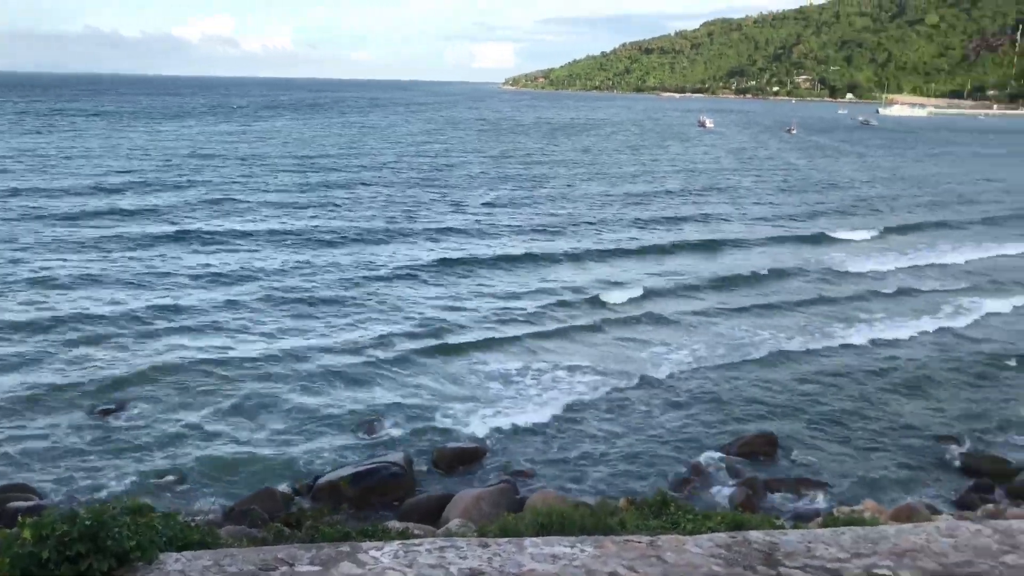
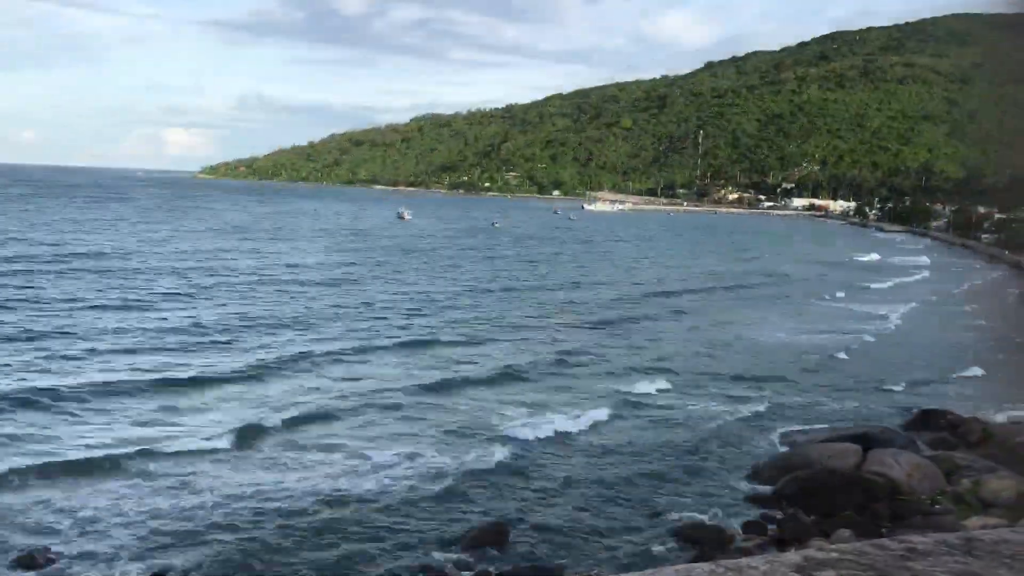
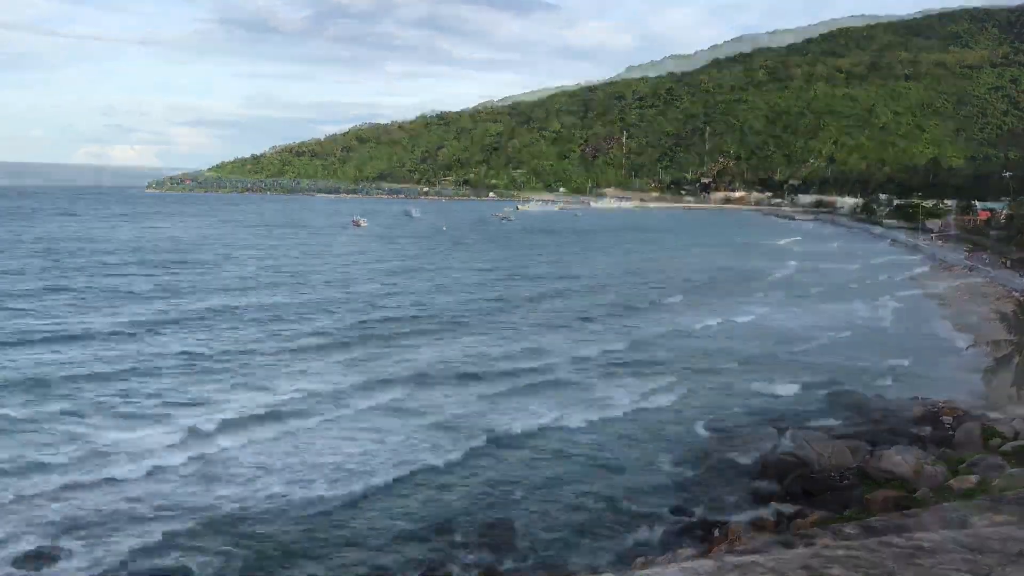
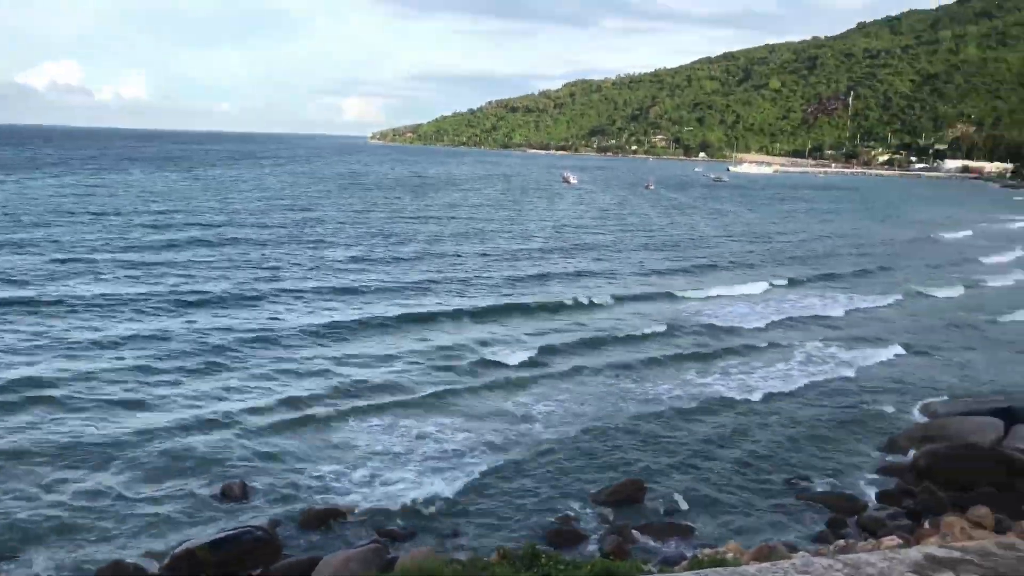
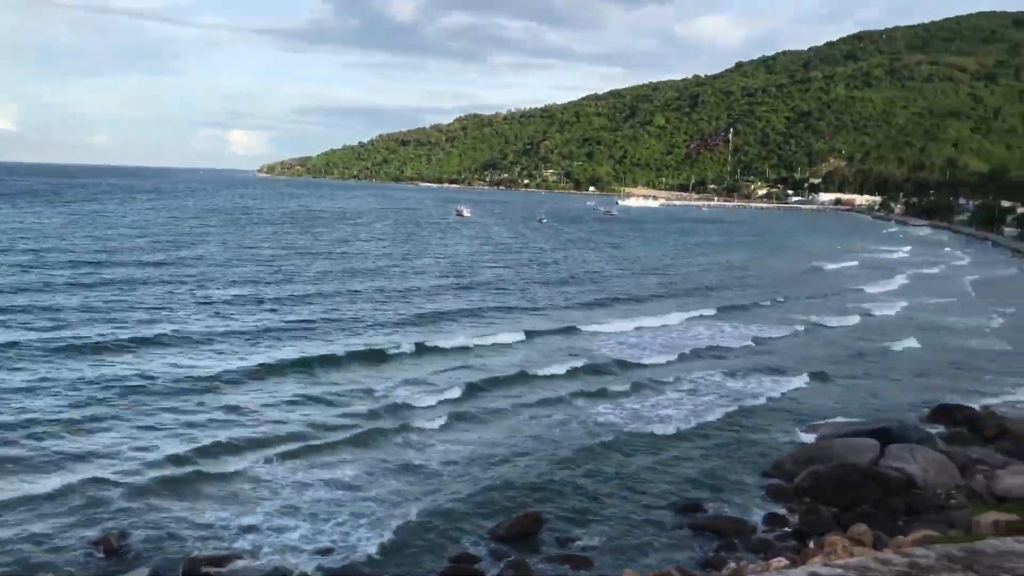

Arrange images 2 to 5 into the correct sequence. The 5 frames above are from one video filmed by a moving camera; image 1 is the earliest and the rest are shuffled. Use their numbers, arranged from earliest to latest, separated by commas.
4, 5, 3, 2
